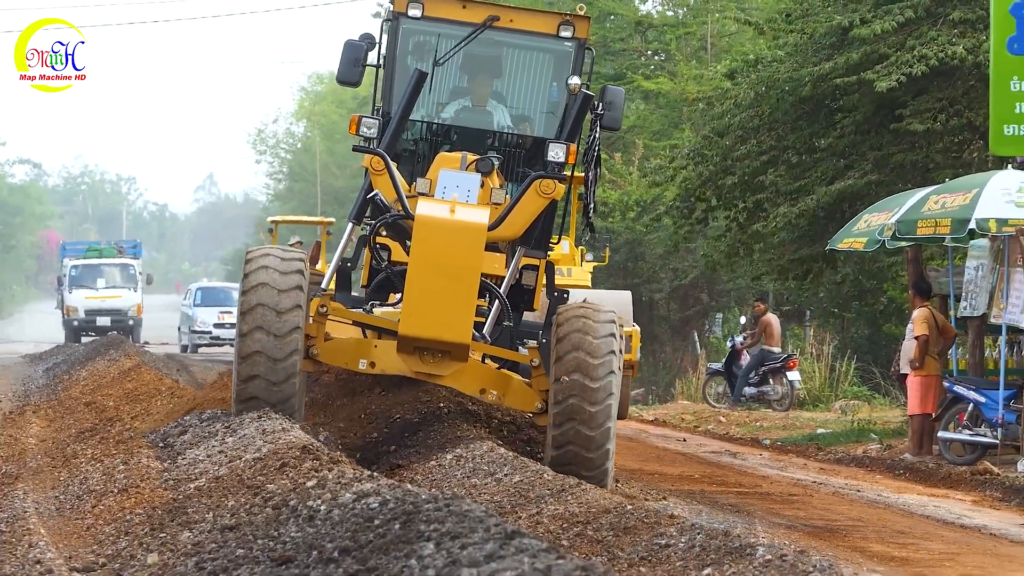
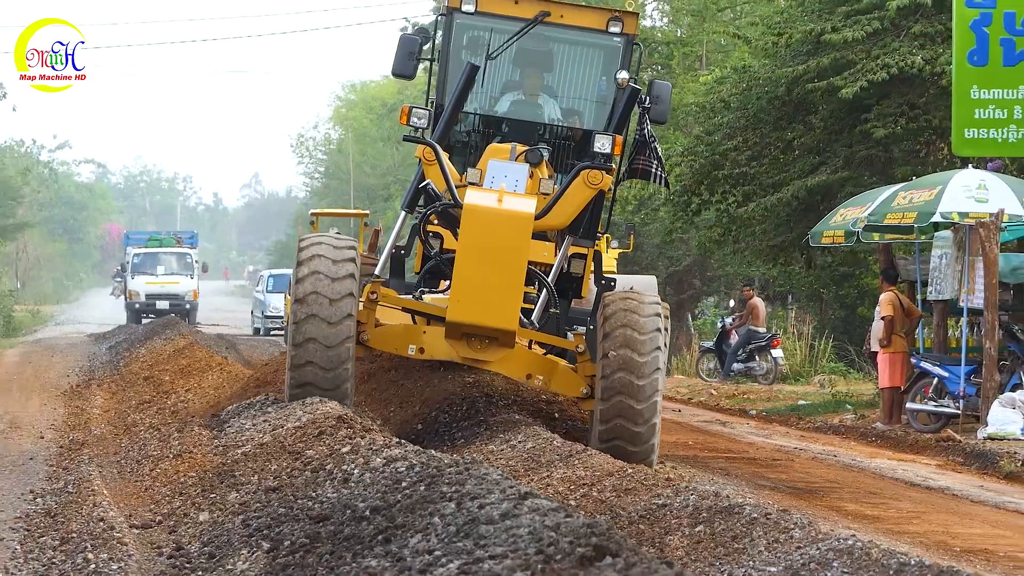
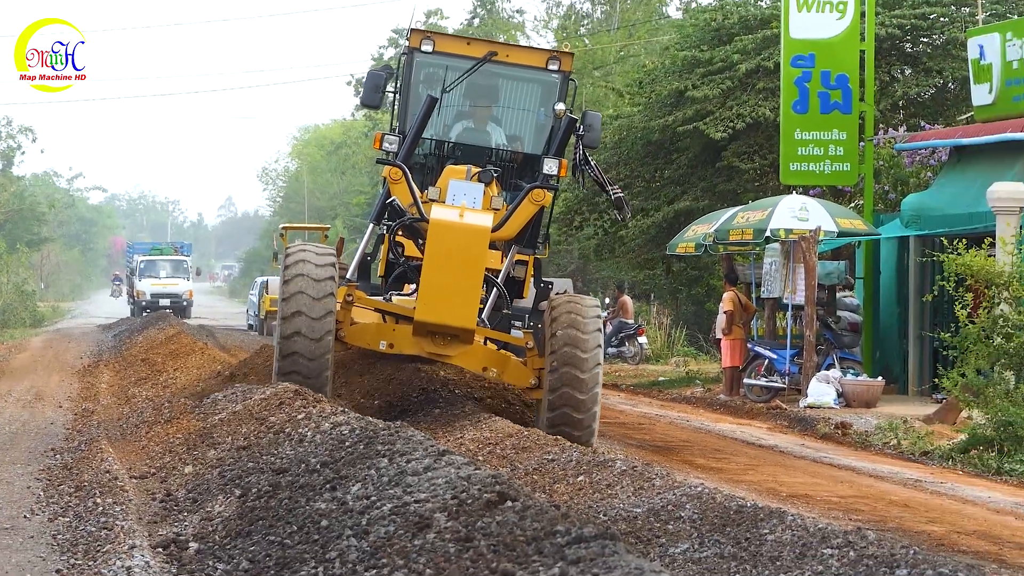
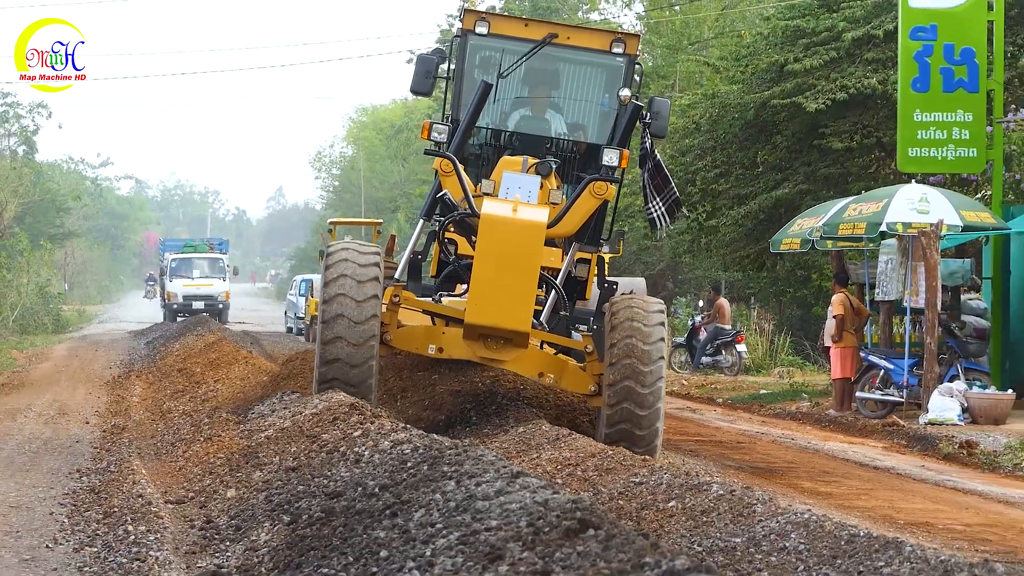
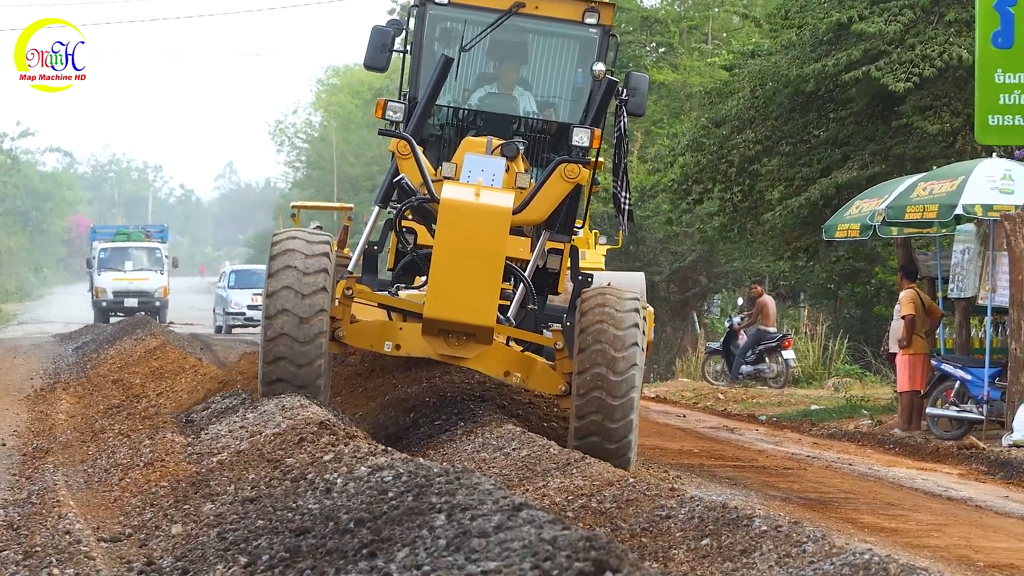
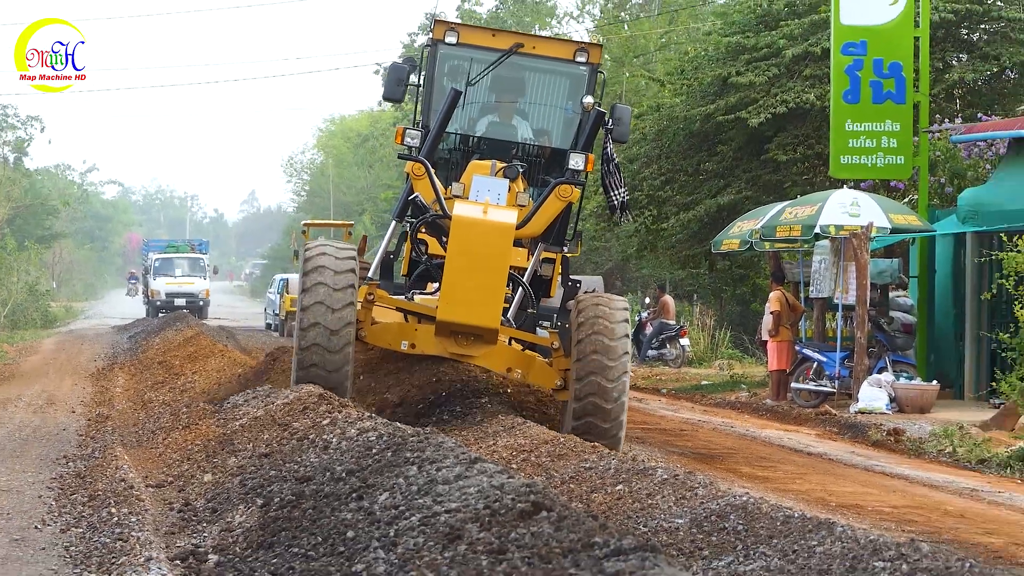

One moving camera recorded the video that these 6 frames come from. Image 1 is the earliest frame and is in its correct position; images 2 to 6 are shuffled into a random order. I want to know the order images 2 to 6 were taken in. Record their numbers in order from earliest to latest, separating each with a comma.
5, 2, 4, 6, 3
